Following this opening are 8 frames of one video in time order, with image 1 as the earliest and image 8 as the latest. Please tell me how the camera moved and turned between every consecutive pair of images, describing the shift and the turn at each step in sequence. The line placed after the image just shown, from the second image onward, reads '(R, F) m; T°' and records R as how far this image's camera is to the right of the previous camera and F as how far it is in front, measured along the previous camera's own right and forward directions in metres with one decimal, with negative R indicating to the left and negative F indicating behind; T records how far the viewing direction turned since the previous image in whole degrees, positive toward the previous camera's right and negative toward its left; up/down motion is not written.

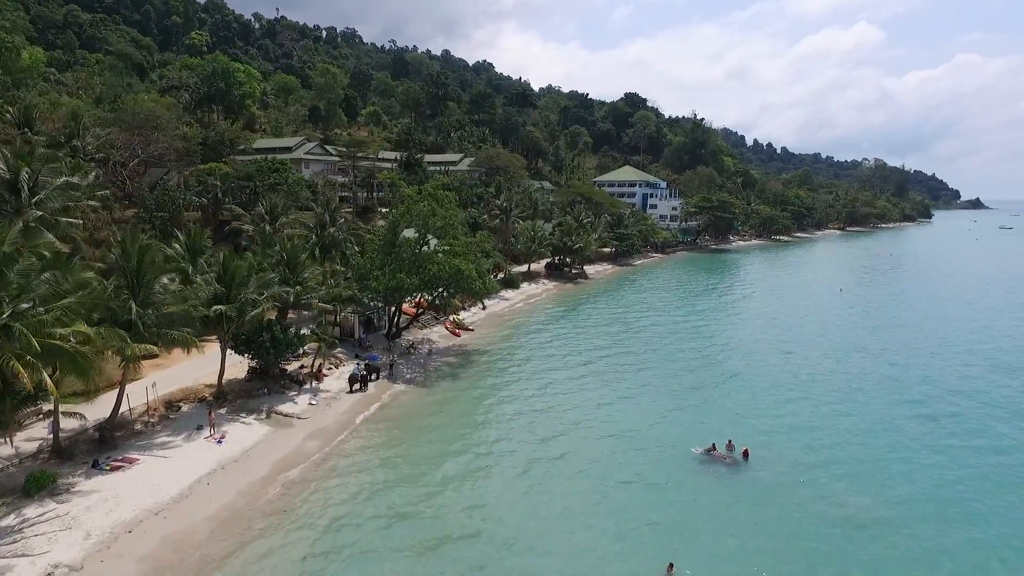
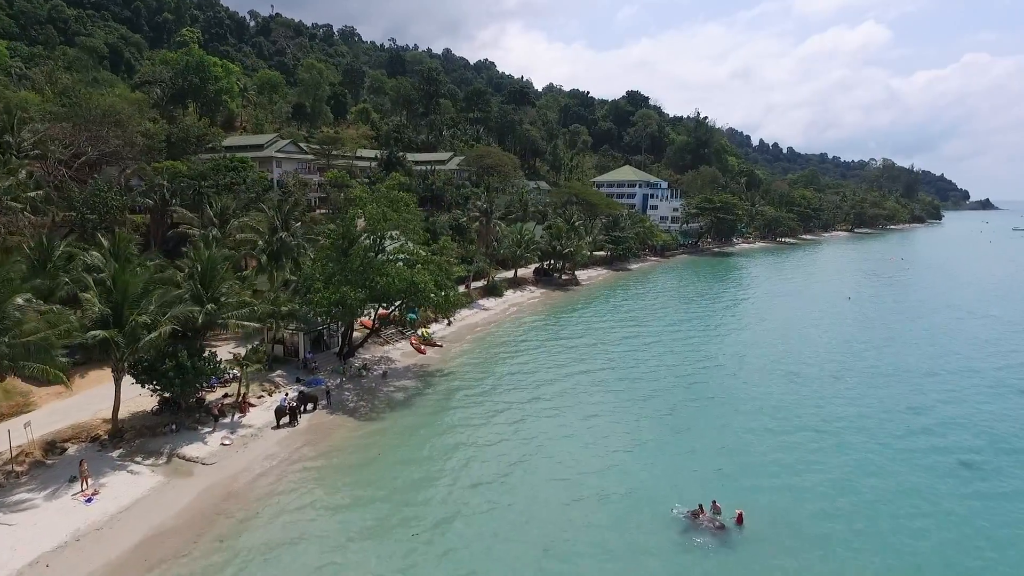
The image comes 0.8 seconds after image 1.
(+2.2, +4.4) m; 0°
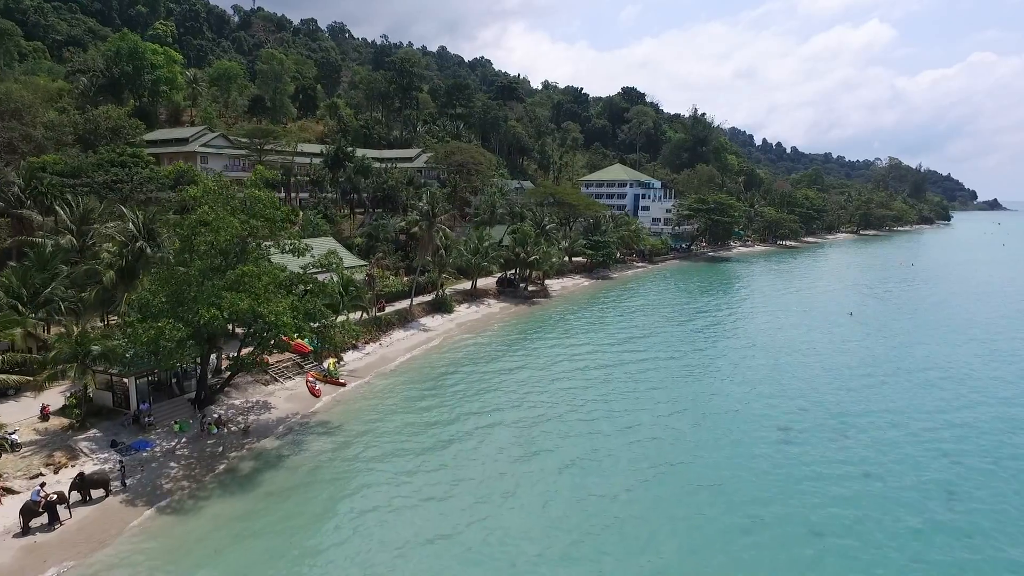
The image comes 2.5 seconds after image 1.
(+4.5, +8.1) m; 0°
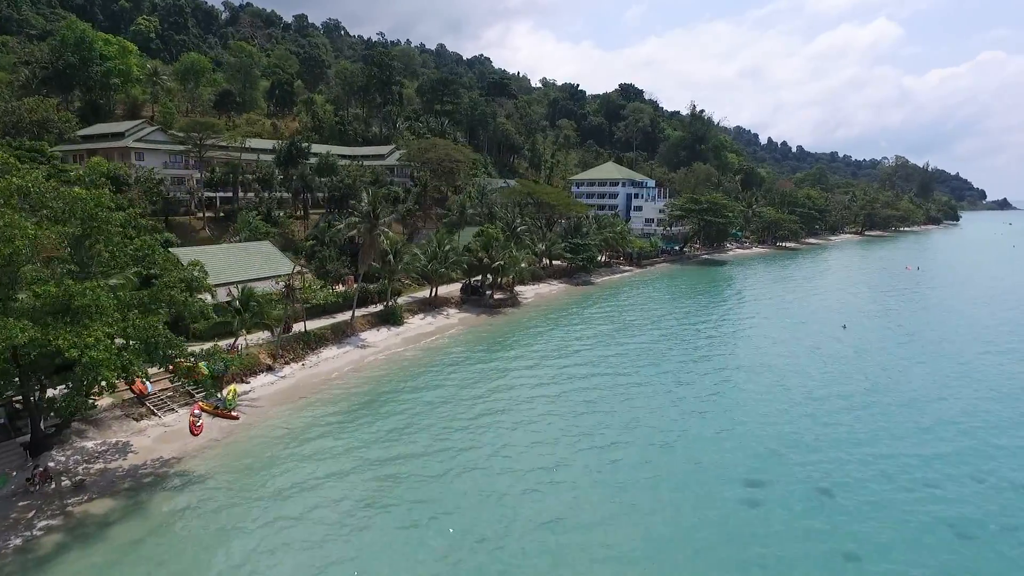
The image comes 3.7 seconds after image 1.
(+3.8, +5.1) m; -1°
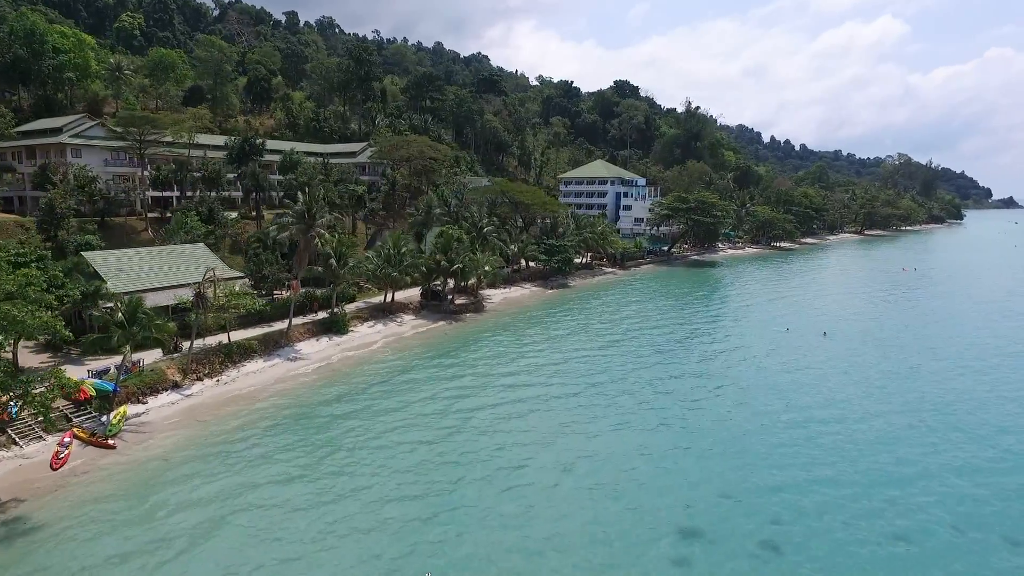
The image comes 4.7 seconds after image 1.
(+3.6, +3.5) m; 0°
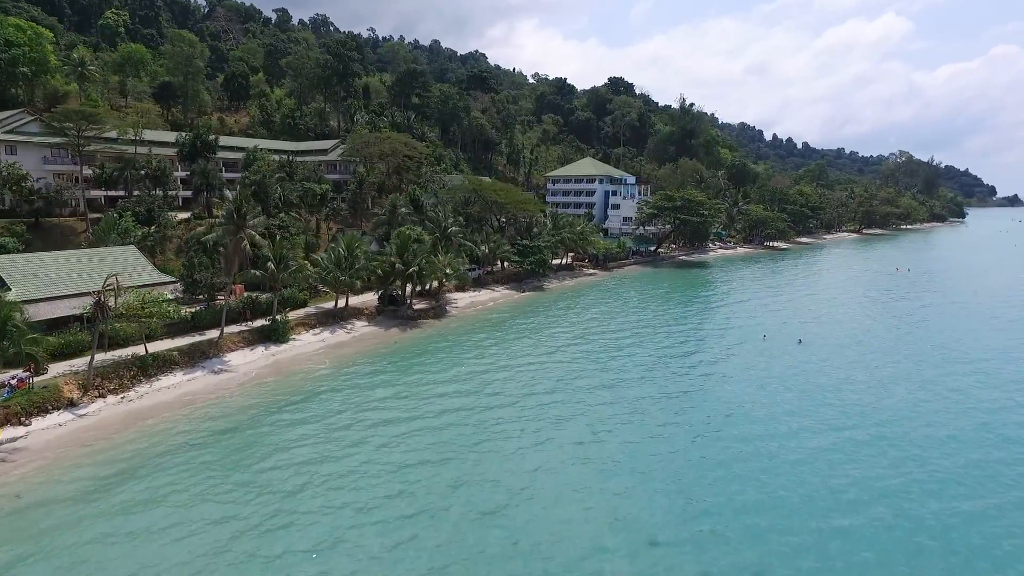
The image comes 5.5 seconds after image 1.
(+3.4, +2.9) m; 0°
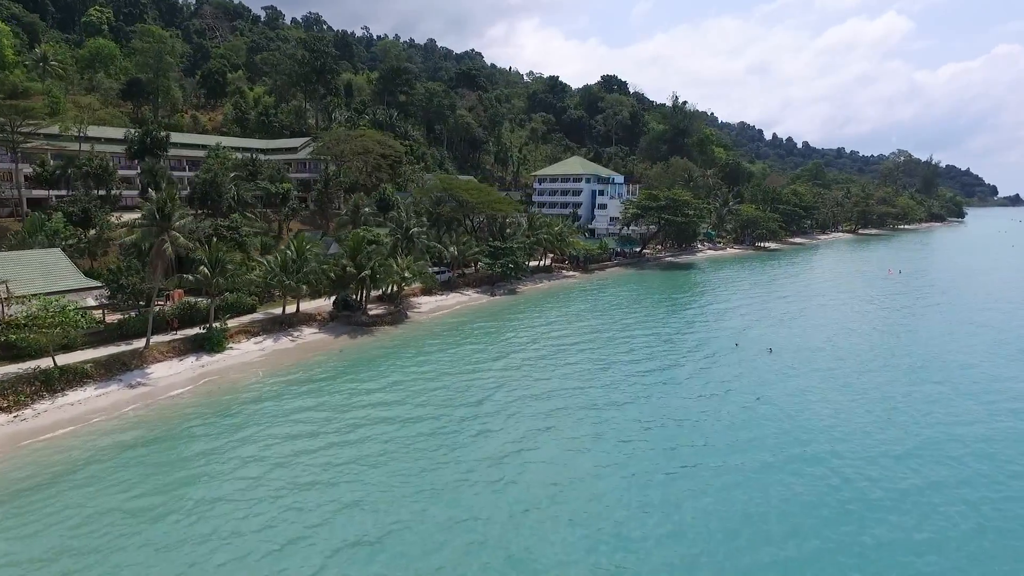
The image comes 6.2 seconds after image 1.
(+3.2, +2.6) m; 0°
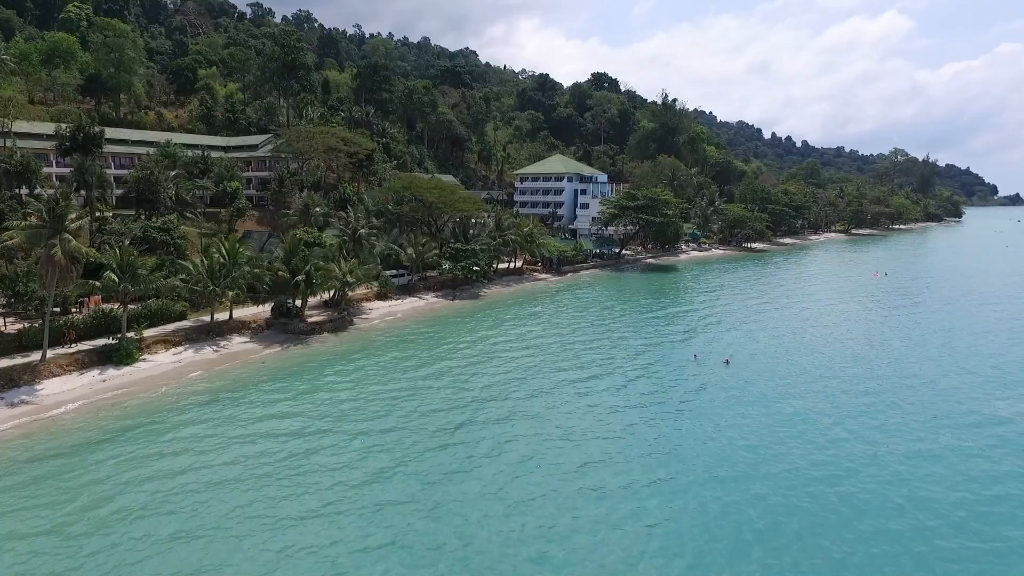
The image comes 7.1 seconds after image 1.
(+3.9, +2.9) m; 0°
